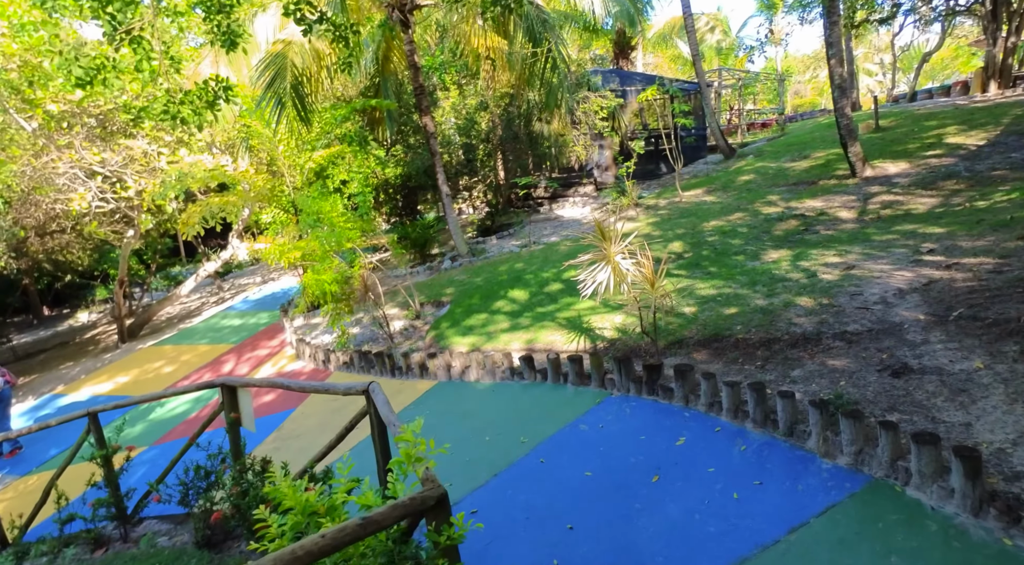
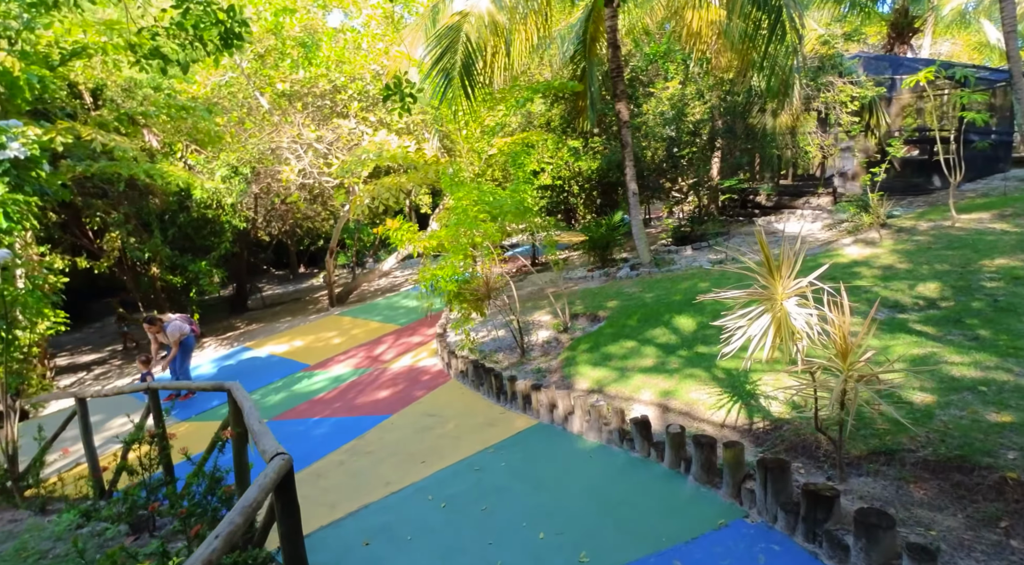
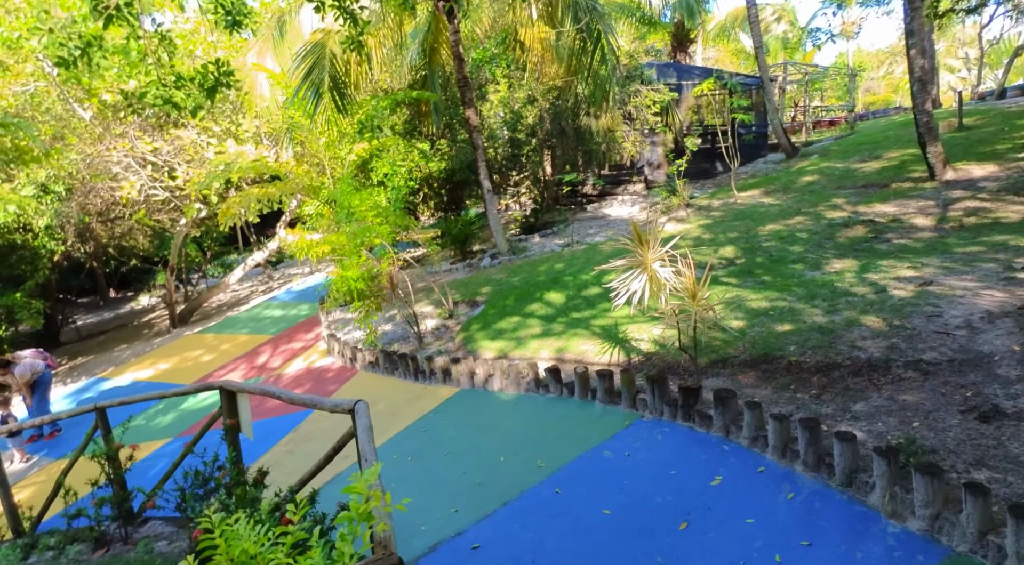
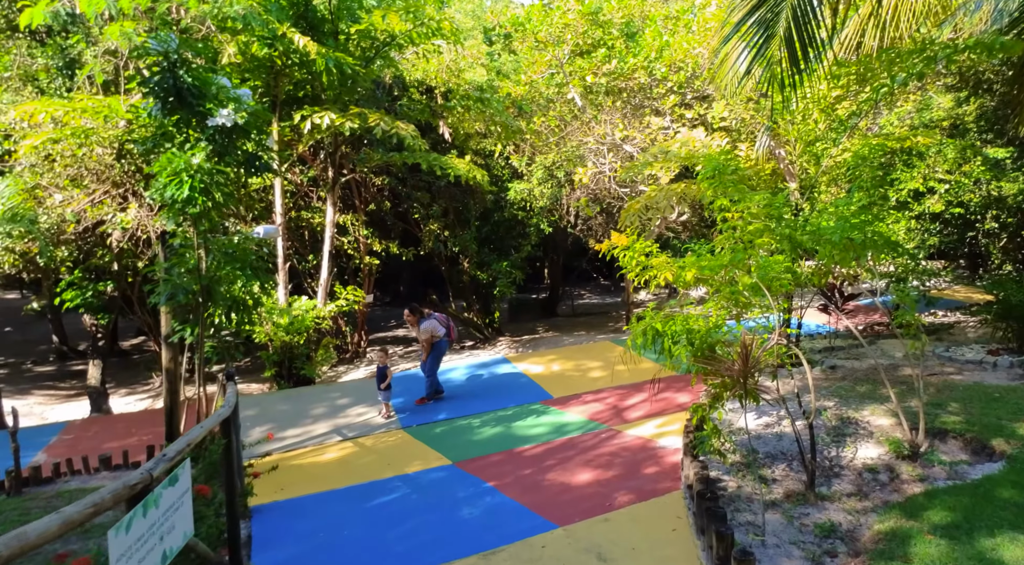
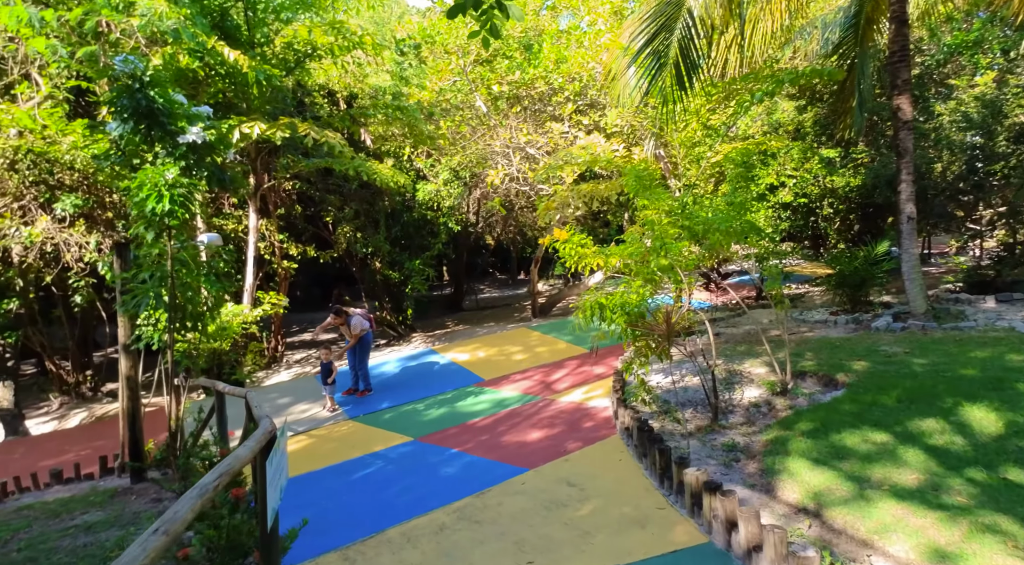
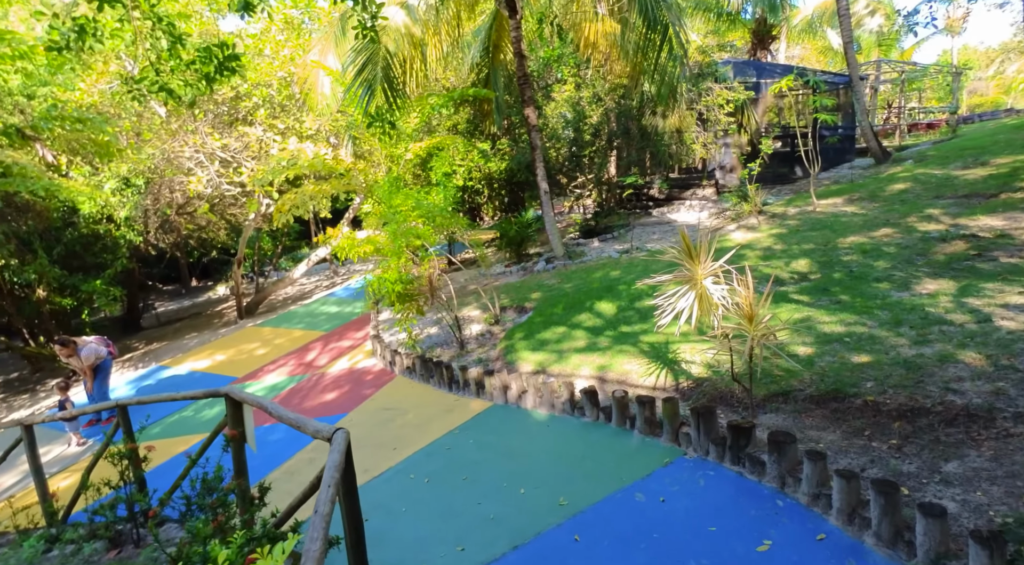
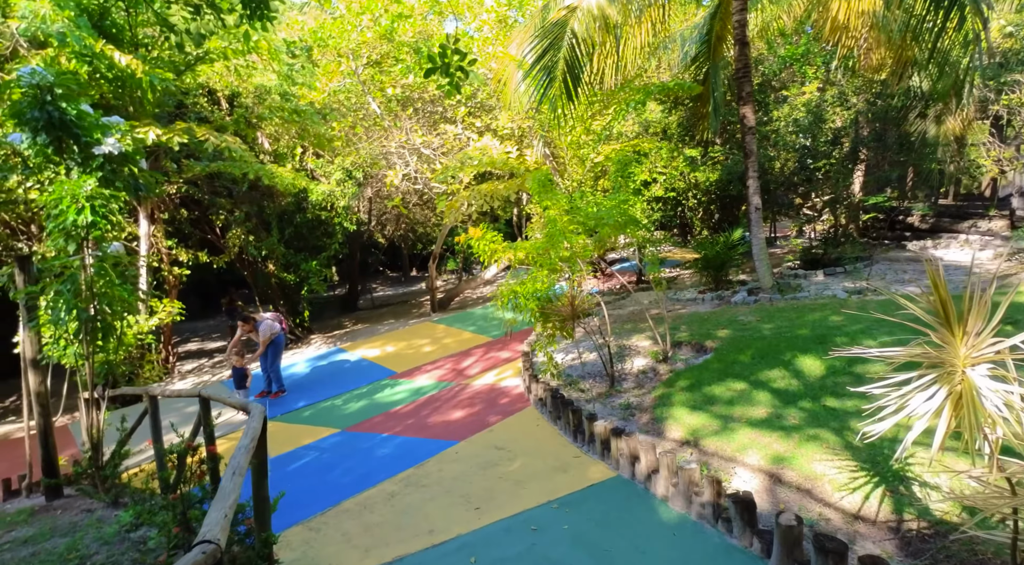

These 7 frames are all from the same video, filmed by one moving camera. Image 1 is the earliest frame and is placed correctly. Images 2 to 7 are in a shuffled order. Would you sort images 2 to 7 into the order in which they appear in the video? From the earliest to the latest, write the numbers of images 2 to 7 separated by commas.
3, 6, 2, 7, 5, 4
